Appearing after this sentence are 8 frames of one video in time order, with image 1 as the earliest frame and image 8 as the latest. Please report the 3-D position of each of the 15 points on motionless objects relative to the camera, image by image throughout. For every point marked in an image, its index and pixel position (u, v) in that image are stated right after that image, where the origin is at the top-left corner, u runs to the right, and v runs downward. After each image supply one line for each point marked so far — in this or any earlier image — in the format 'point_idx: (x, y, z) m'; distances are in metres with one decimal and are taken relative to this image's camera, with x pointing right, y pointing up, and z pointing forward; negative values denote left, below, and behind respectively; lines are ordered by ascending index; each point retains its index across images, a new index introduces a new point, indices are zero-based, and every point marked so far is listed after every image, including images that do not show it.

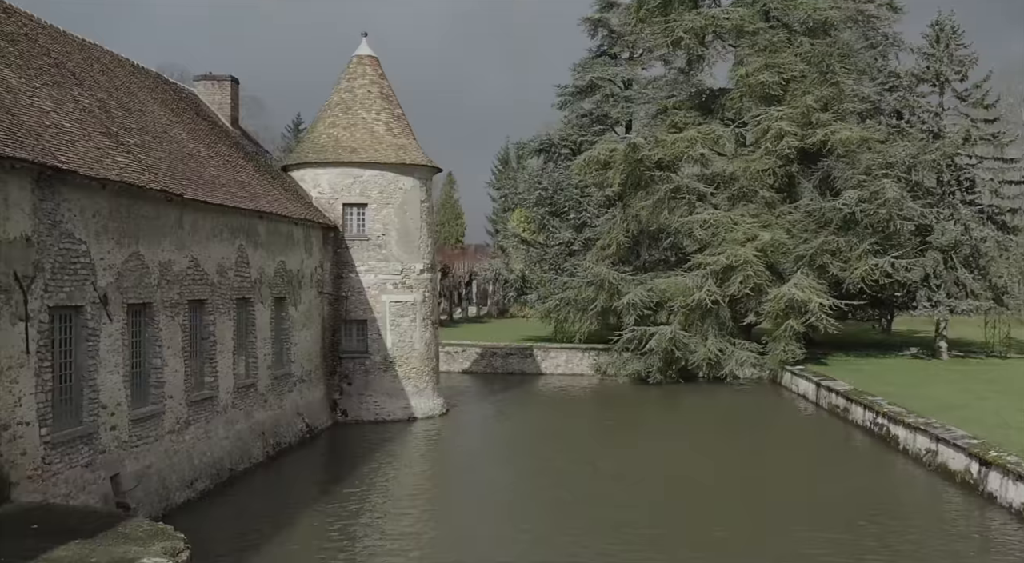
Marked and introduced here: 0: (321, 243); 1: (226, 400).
0: (-3.7, +0.7, +20.0) m
1: (-4.1, -1.7, +14.9) m
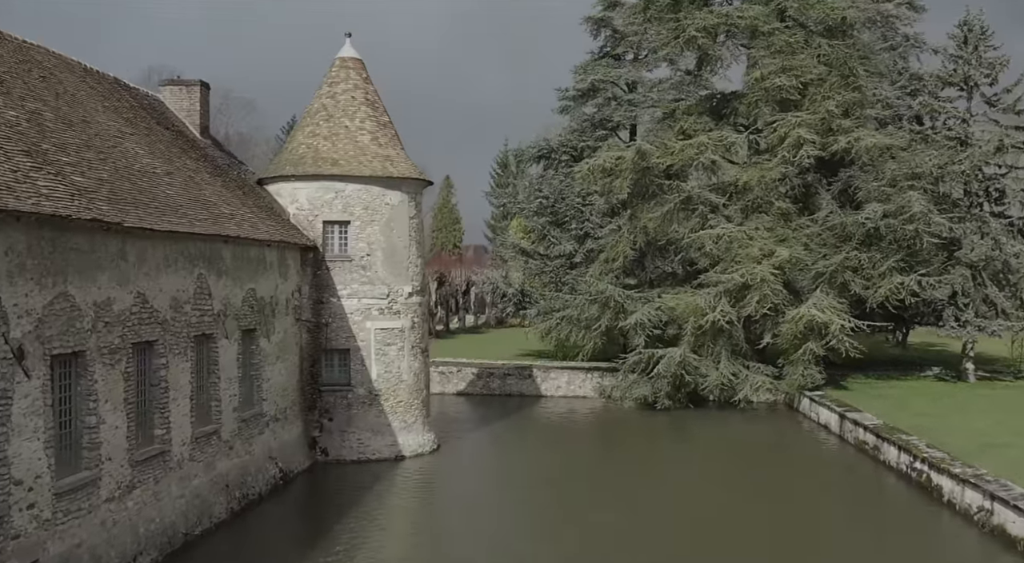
0: (-3.7, +0.3, +18.2) m
1: (-4.1, -2.1, +13.0) m
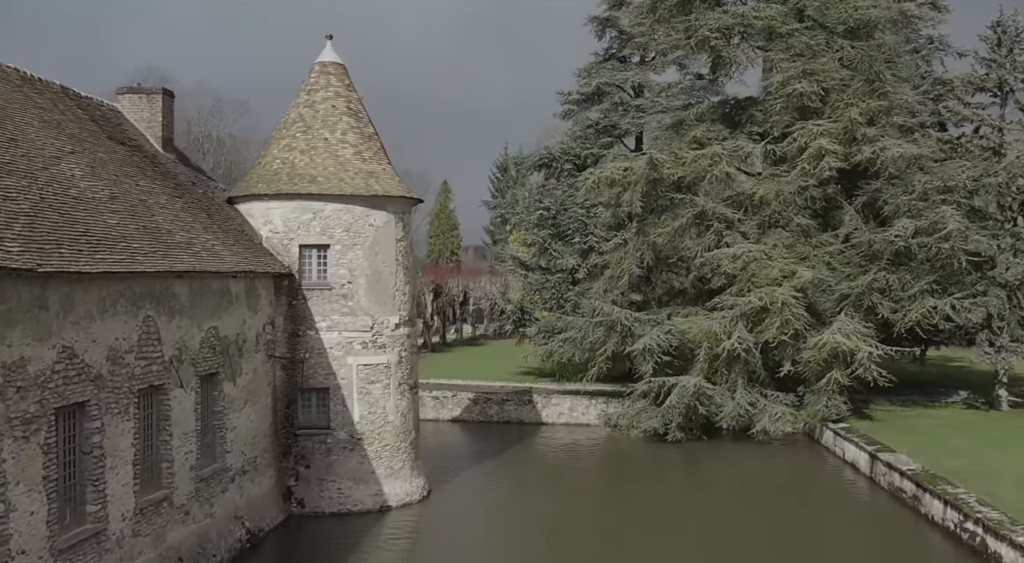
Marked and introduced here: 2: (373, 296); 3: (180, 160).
0: (-3.8, -0.2, +16.3) m
1: (-4.1, -2.6, +11.1) m
2: (-2.2, -0.2, +16.9) m
3: (-5.4, +2.0, +17.2) m
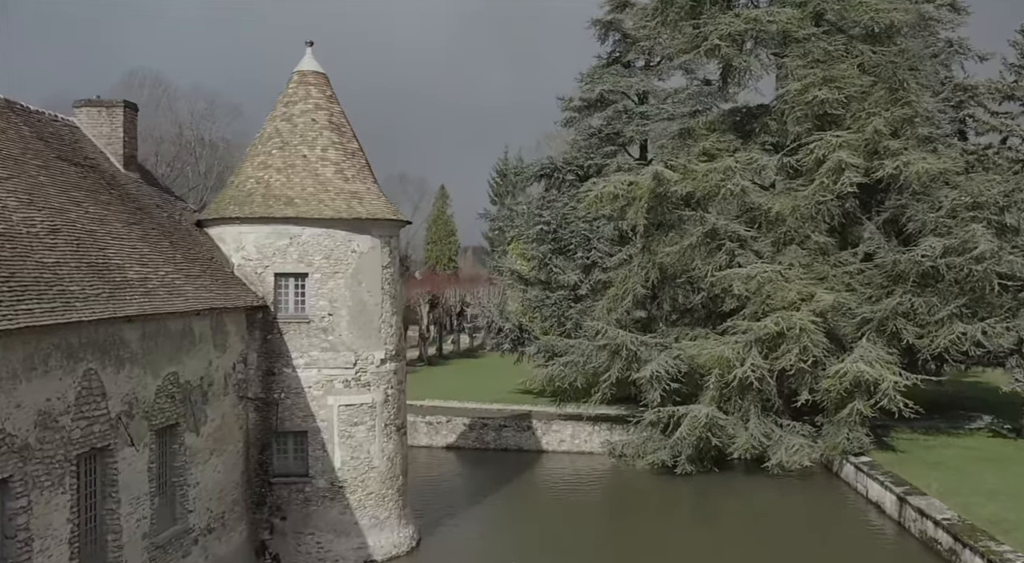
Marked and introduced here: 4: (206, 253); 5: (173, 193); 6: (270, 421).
0: (-3.8, -0.7, +14.7) m
1: (-4.2, -3.1, +9.5) m
2: (-2.3, -0.7, +15.3) m
3: (-5.5, +1.5, +15.6) m
4: (-4.4, +0.4, +14.9) m
5: (-5.2, +1.4, +16.1) m
6: (-3.5, -2.0, +15.1) m
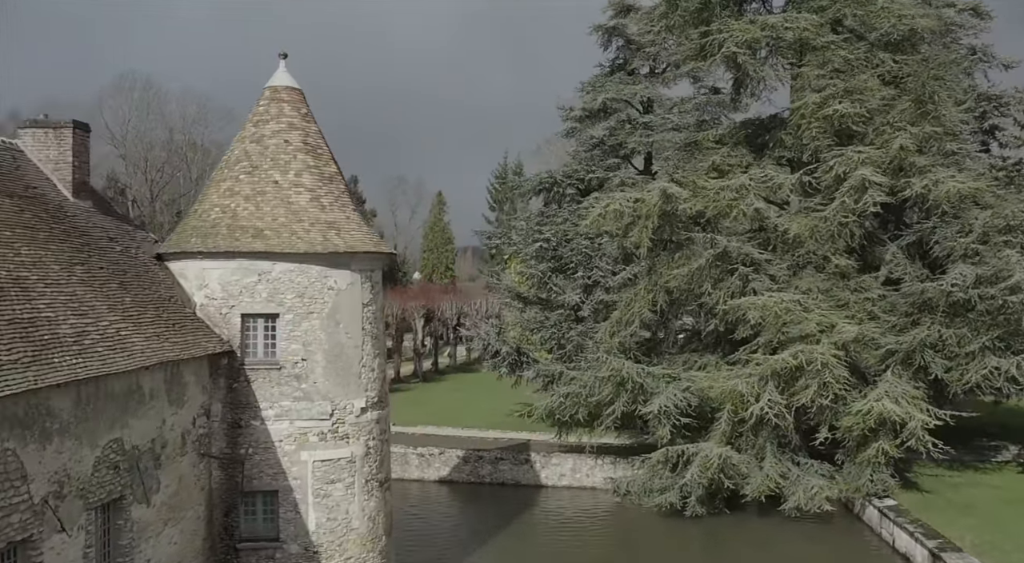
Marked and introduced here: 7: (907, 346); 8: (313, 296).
0: (-3.9, -1.2, +13.1) m
1: (-4.2, -3.6, +8.0) m
2: (-2.4, -1.2, +13.7) m
3: (-5.5, +1.0, +14.0) m
4: (-4.4, -0.1, +13.3) m
5: (-5.3, +0.8, +14.5) m
6: (-3.5, -2.5, +13.5) m
7: (+7.3, -1.2, +19.4) m
8: (-2.6, -0.2, +13.6) m
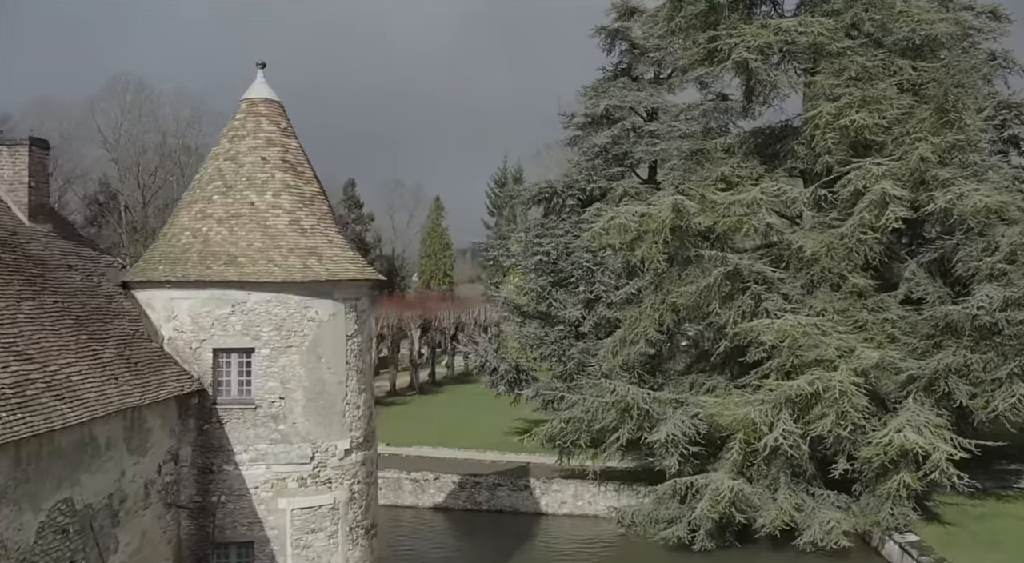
0: (-3.9, -1.6, +12.0) m
1: (-4.3, -4.0, +6.8) m
2: (-2.4, -1.6, +12.6) m
3: (-5.6, +0.6, +12.9) m
4: (-4.5, -0.5, +12.2) m
5: (-5.3, +0.5, +13.4) m
6: (-3.6, -2.9, +12.4) m
7: (+7.3, -1.6, +18.3) m
8: (-2.6, -0.6, +12.5) m
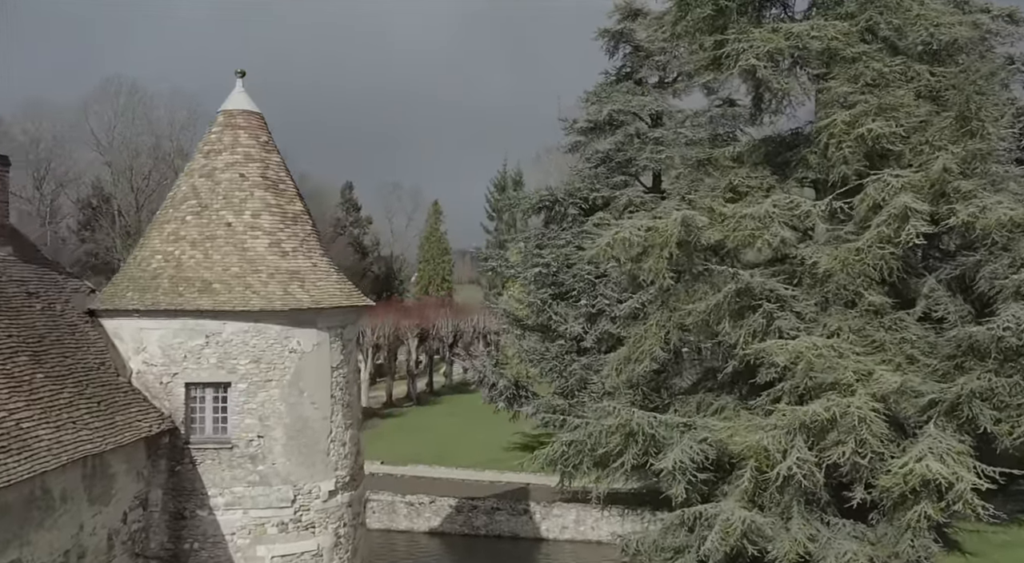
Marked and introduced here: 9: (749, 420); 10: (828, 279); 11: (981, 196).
0: (-3.9, -1.9, +11.0) m
1: (-4.3, -4.3, +5.8) m
2: (-2.4, -1.9, +11.6) m
3: (-5.6, +0.3, +11.9) m
4: (-4.5, -0.8, +11.2) m
5: (-5.3, +0.1, +12.4) m
6: (-3.6, -3.2, +11.4) m
7: (+7.3, -1.9, +17.3) m
8: (-2.6, -0.9, +11.5) m
9: (+4.2, -2.4, +18.6) m
10: (+5.7, 0.0, +19.0) m
11: (+8.1, +1.5, +18.2) m
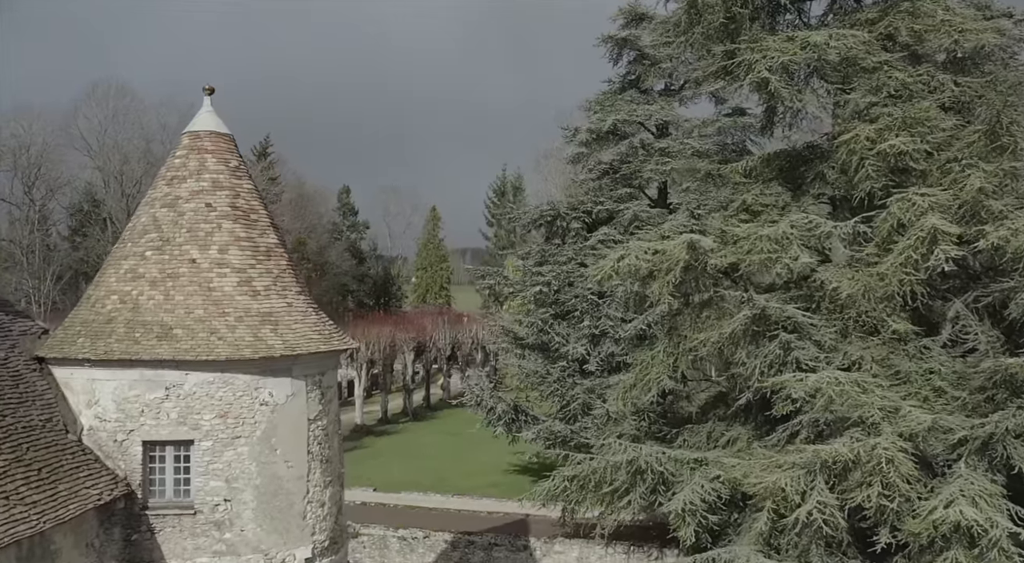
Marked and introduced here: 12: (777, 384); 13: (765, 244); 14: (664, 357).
0: (-3.9, -2.3, +9.8) m
1: (-4.3, -4.8, +4.6) m
2: (-2.4, -2.4, +10.4) m
3: (-5.6, -0.1, +10.7) m
4: (-4.5, -1.3, +9.9) m
5: (-5.3, -0.3, +11.1) m
6: (-3.6, -3.7, +10.1) m
7: (+7.2, -2.3, +16.1) m
8: (-2.7, -1.3, +10.2) m
9: (+4.2, -2.9, +17.3) m
10: (+5.7, -0.4, +17.7) m
11: (+8.1, +1.0, +17.0) m
12: (+4.3, -1.6, +16.9) m
13: (+4.3, +0.6, +17.8) m
14: (+2.8, -1.4, +19.3) m
